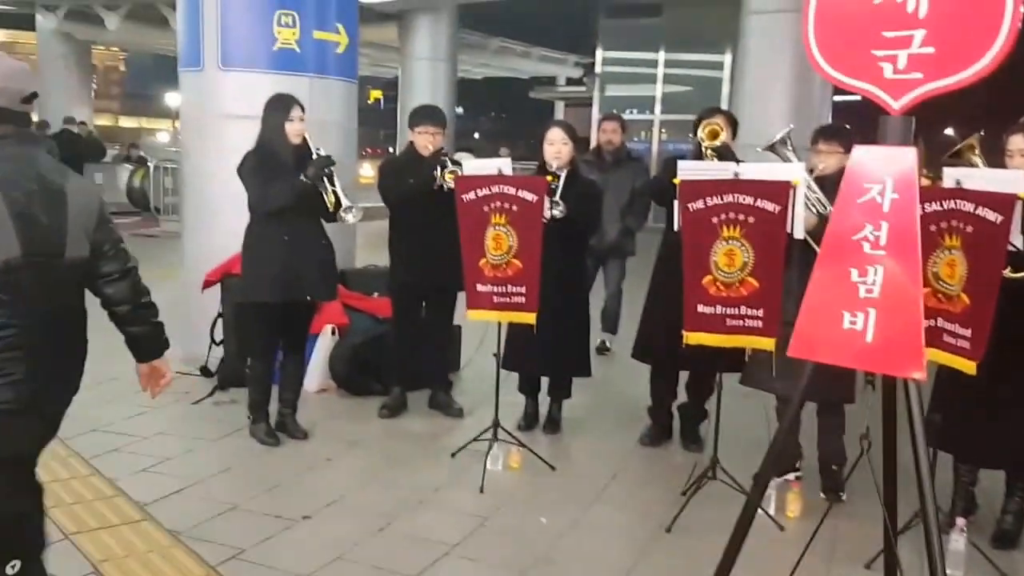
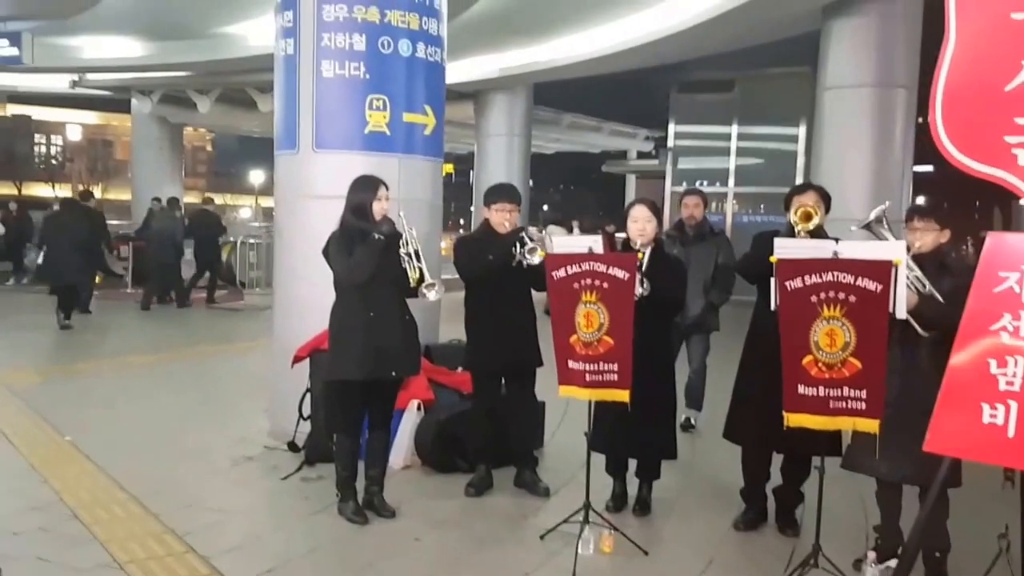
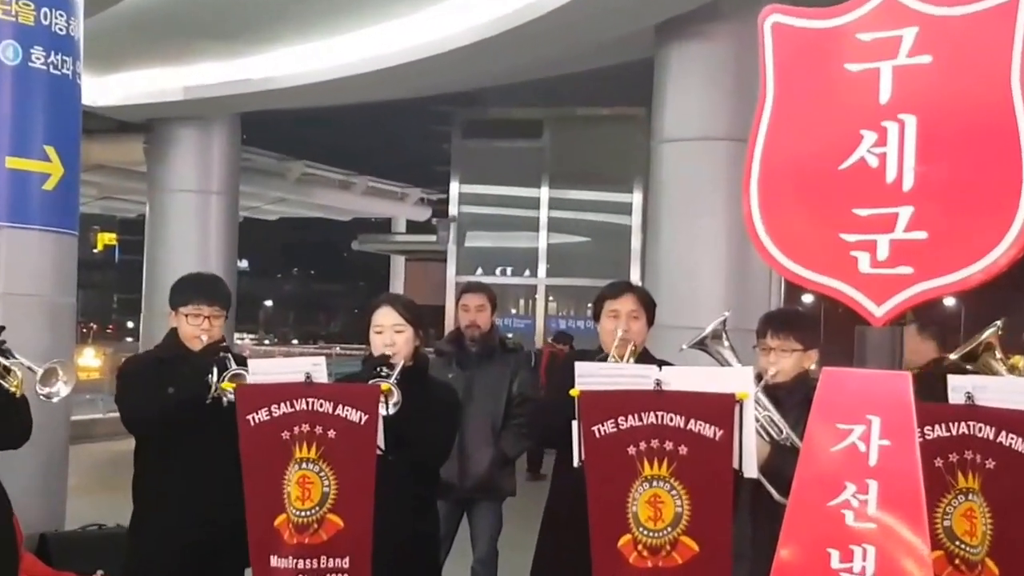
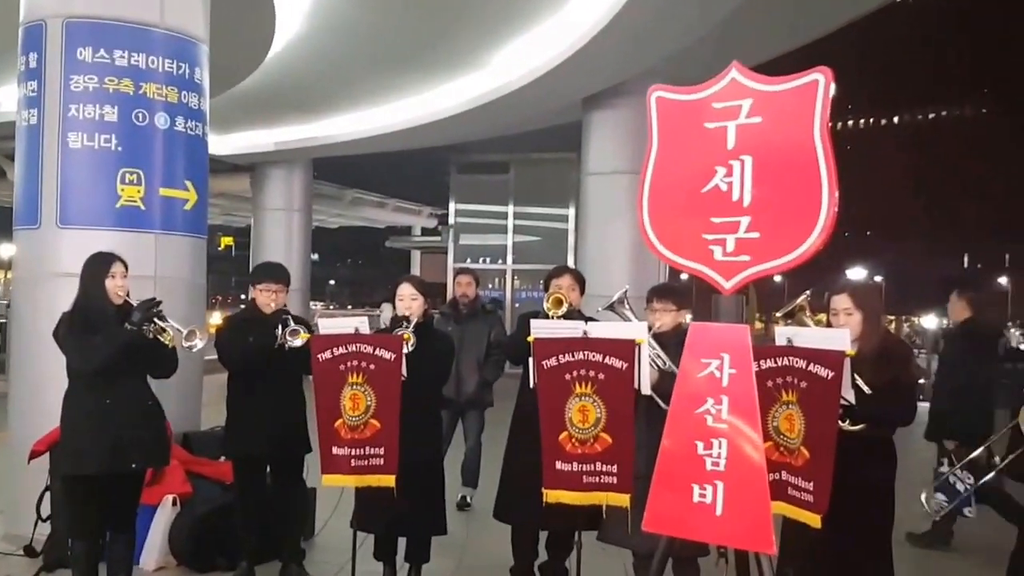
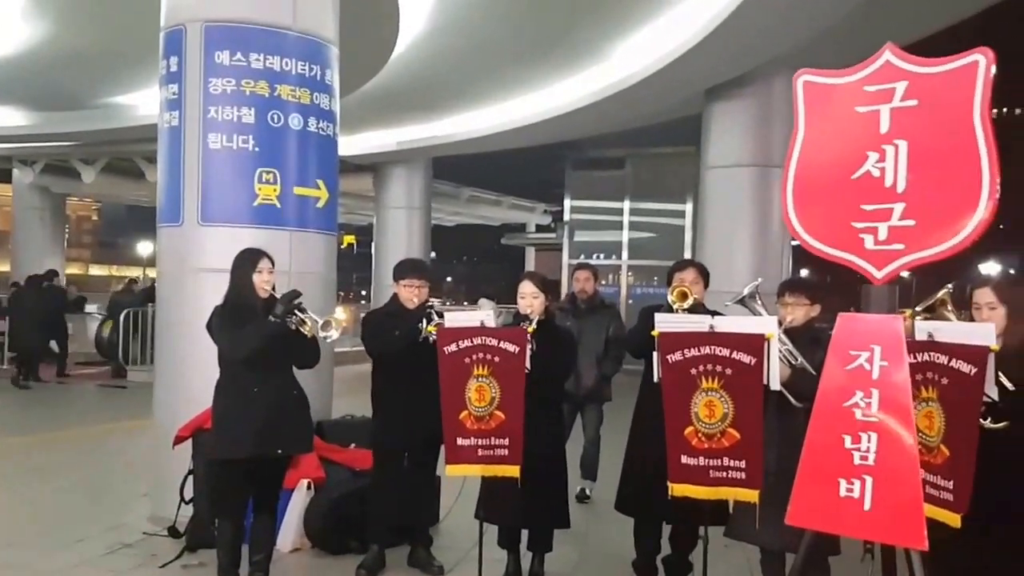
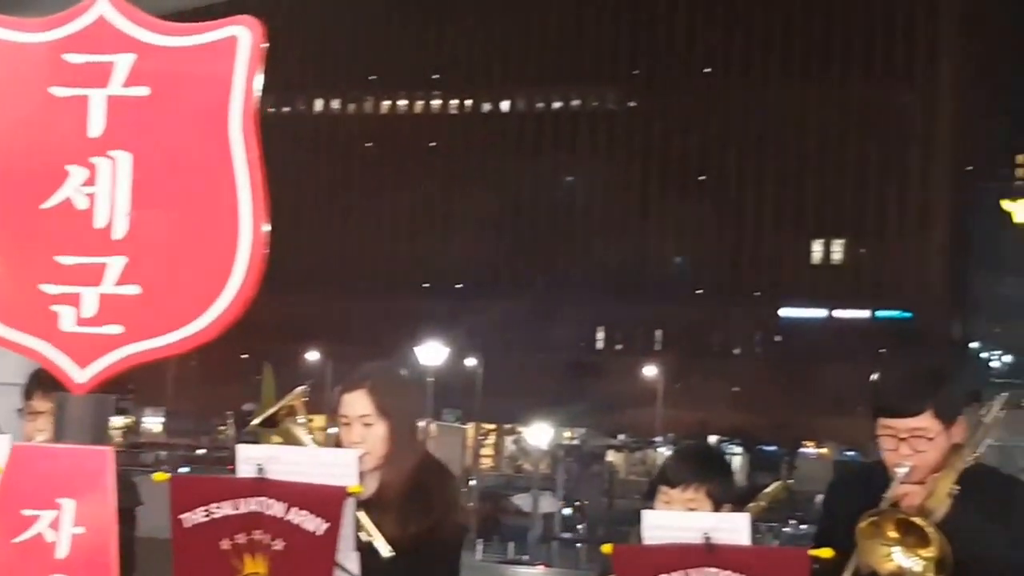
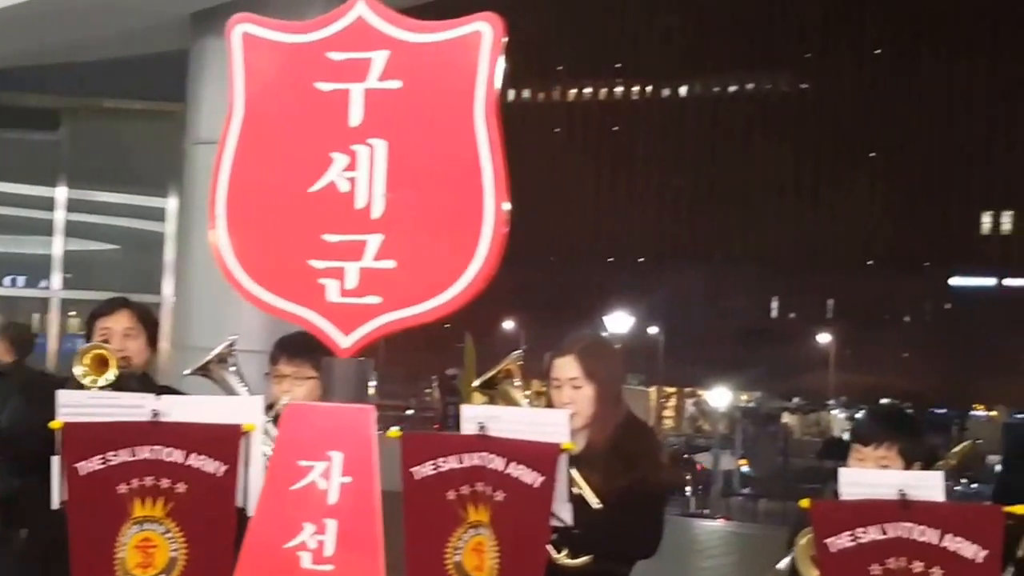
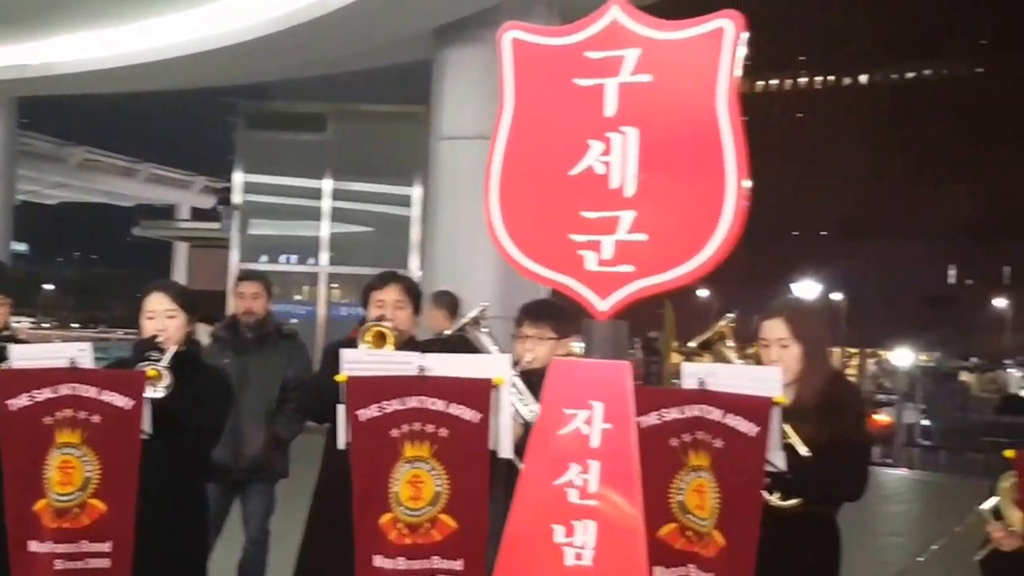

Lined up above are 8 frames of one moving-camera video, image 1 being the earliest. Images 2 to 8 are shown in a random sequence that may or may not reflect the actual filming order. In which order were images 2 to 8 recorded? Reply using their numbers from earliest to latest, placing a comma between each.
2, 5, 4, 3, 8, 7, 6
